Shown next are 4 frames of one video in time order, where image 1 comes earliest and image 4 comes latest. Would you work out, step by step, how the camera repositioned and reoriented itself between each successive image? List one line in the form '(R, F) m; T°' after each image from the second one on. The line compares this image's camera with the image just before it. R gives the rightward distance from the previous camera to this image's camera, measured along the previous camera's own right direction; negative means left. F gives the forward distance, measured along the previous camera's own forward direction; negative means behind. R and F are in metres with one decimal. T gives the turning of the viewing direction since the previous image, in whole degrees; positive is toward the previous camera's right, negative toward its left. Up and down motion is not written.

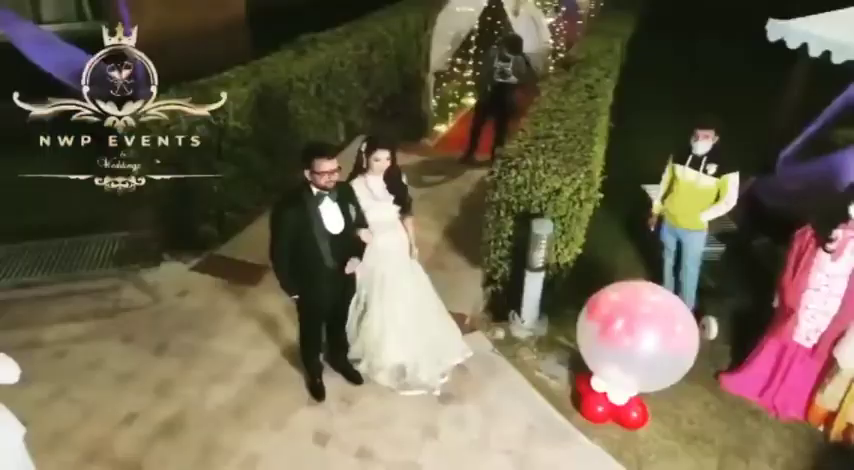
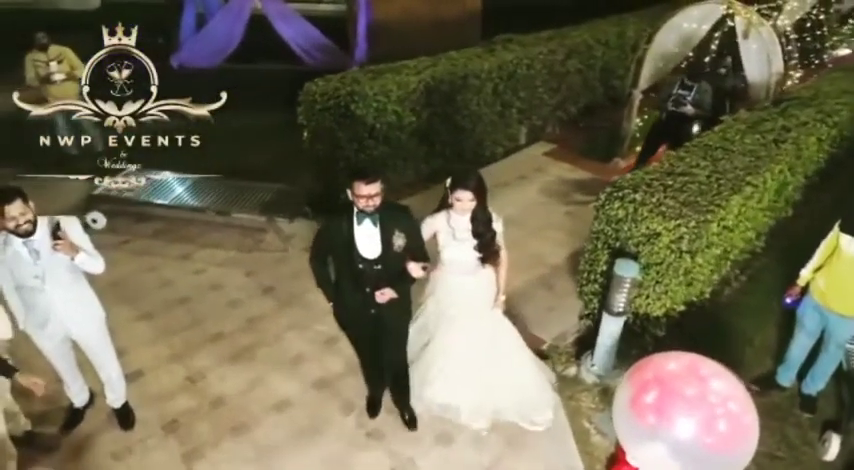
(+1.1, +0.2) m; -22°
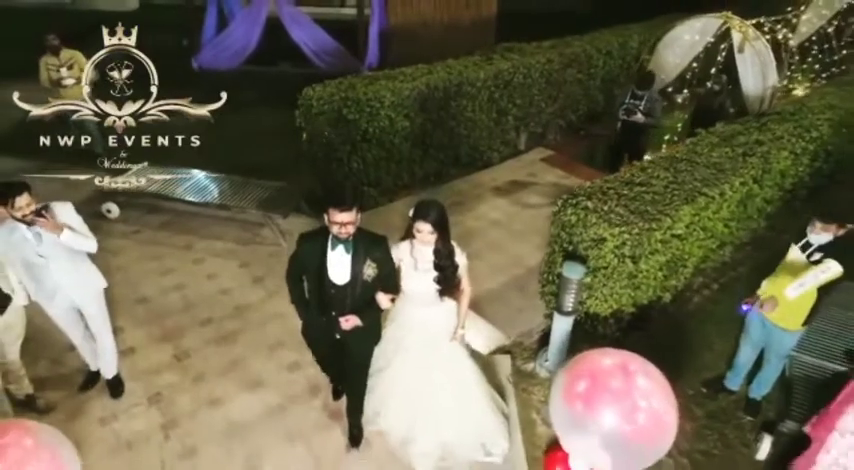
(+0.5, -0.3) m; -3°
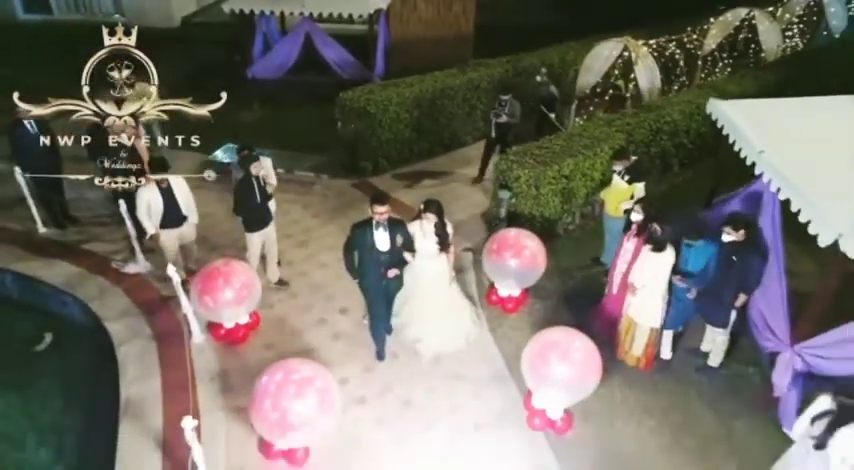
(0.0, -3.4) m; +1°
